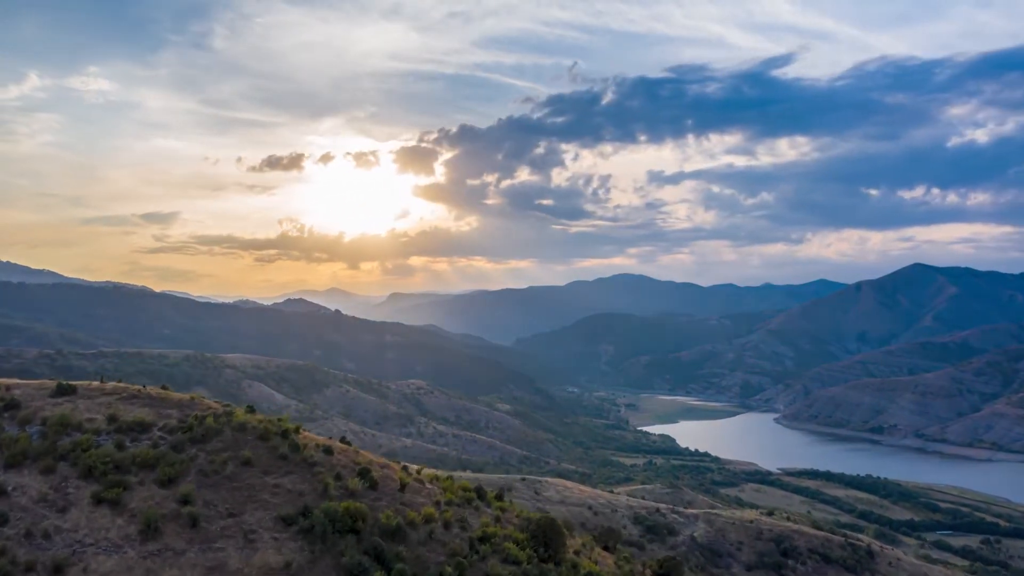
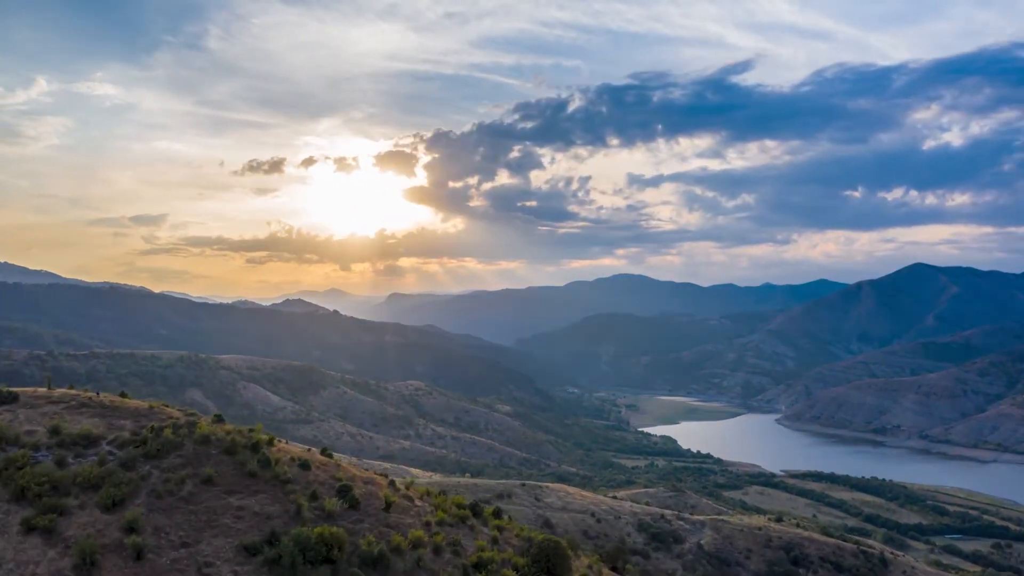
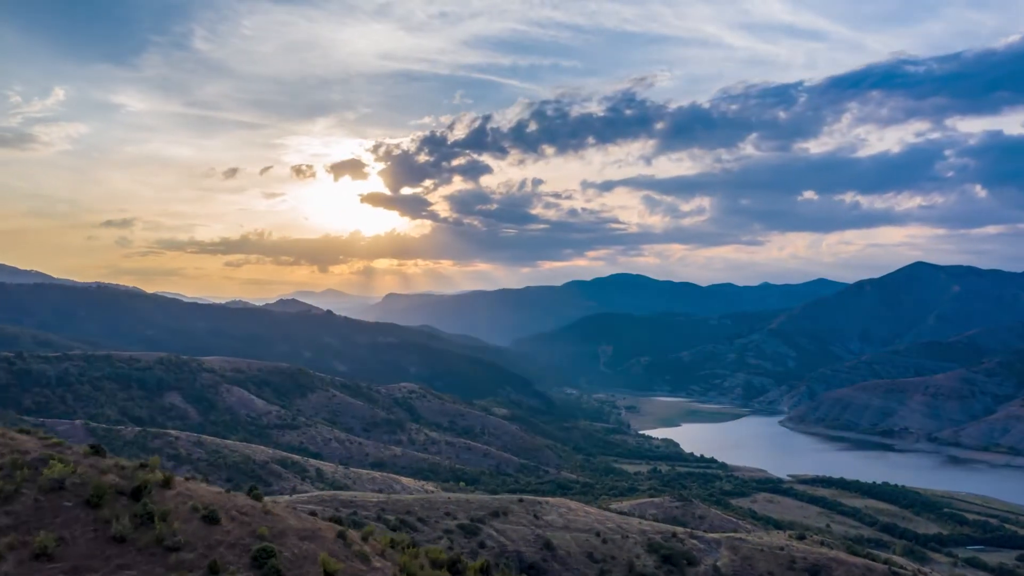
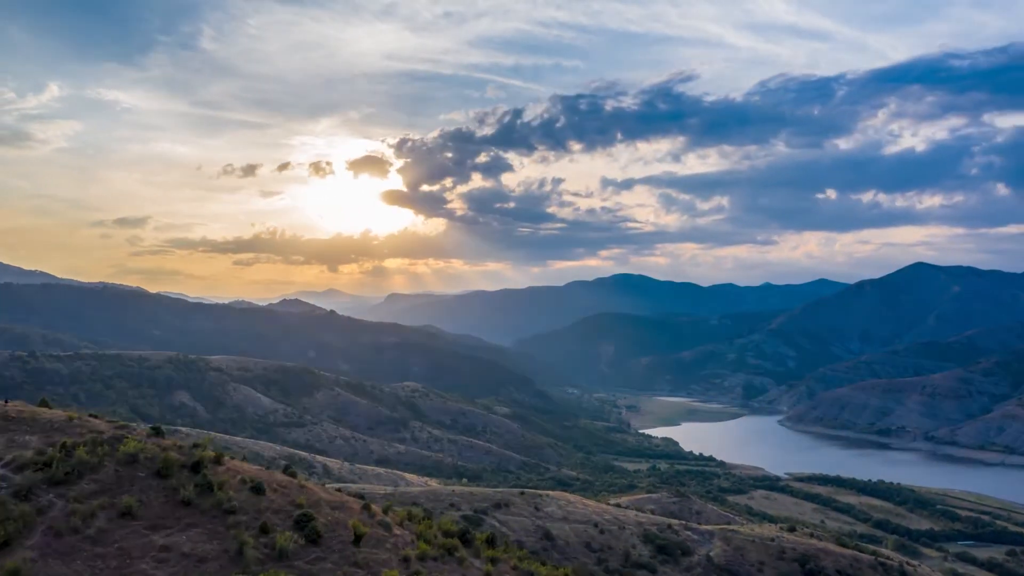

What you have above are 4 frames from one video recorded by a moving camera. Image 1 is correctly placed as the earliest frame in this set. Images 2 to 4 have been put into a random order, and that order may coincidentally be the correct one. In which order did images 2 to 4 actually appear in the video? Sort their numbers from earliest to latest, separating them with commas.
2, 4, 3
